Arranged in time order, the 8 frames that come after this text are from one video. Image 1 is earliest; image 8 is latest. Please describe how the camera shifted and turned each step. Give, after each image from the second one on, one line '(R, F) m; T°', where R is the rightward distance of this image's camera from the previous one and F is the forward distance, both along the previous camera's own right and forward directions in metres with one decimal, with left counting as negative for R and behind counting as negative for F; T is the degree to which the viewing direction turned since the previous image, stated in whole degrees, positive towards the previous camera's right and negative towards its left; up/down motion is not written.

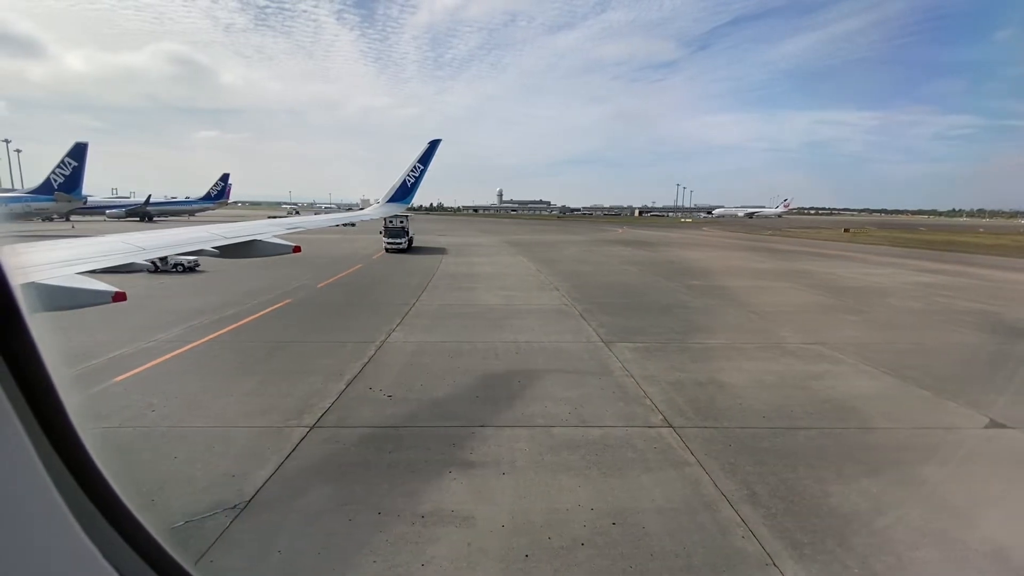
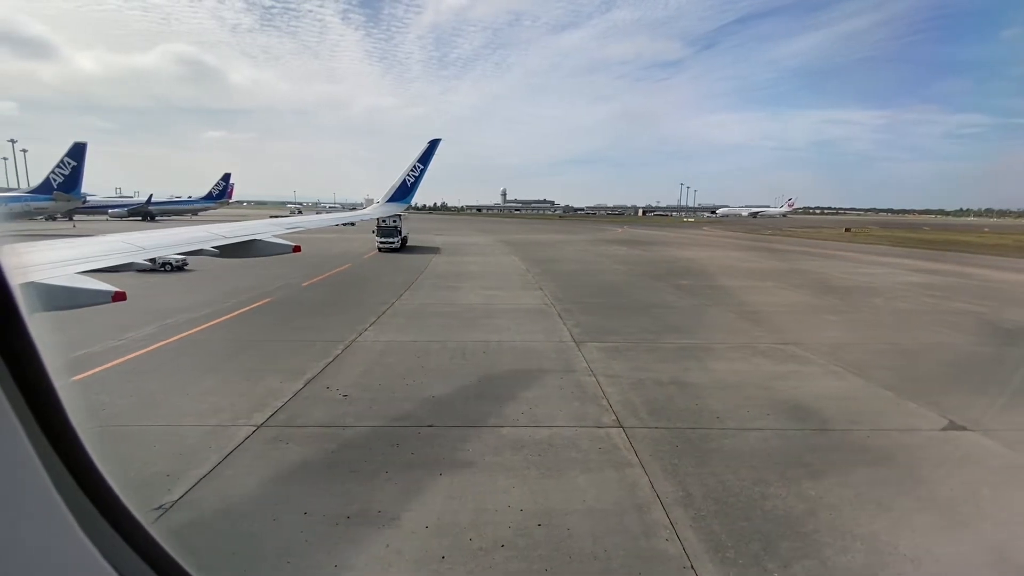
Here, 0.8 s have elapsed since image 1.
(+0.7, 0.0) m; -1°
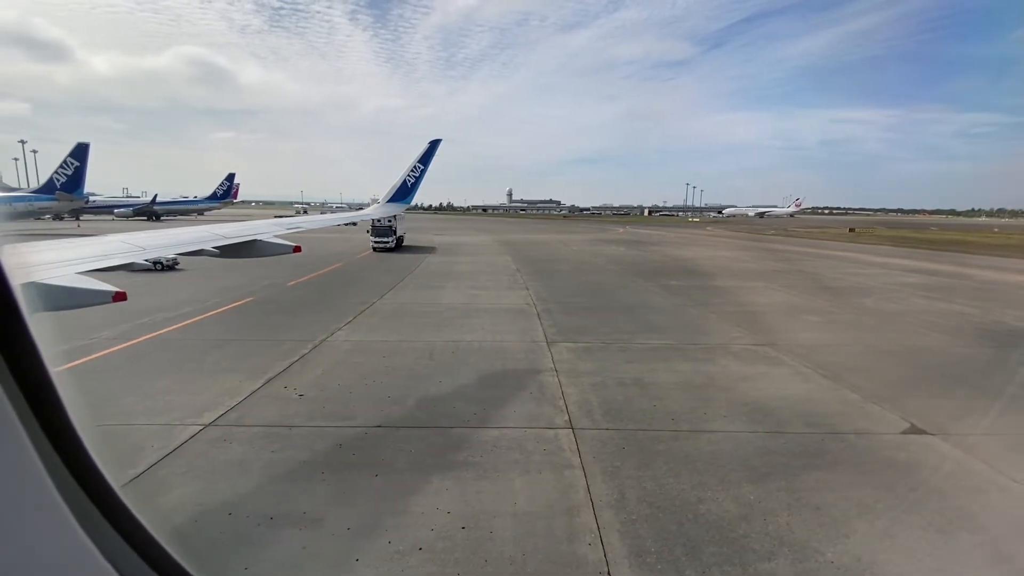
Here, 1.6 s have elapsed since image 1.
(+0.7, +0.1) m; -1°
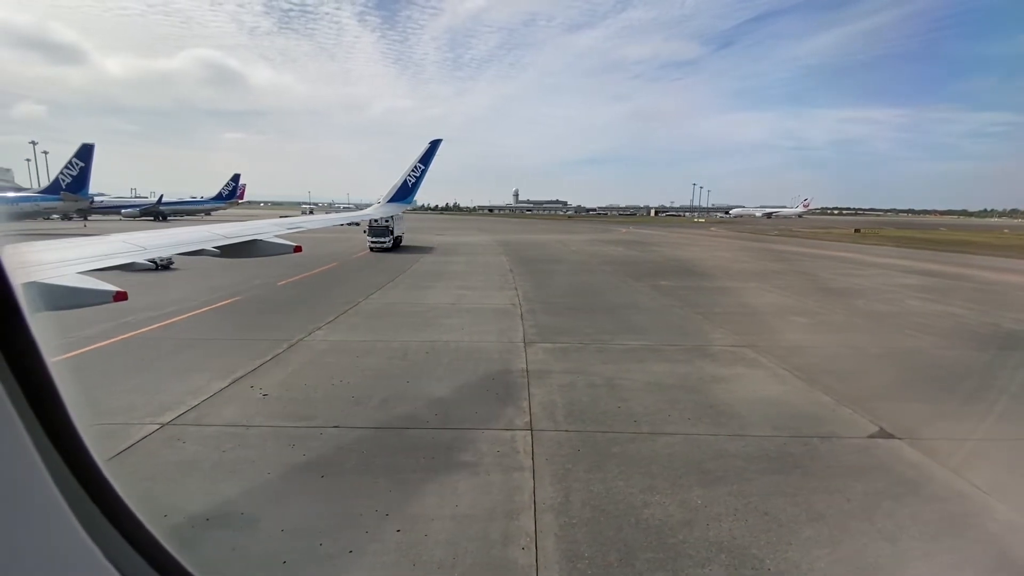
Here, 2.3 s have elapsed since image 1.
(+0.6, +0.1) m; -1°
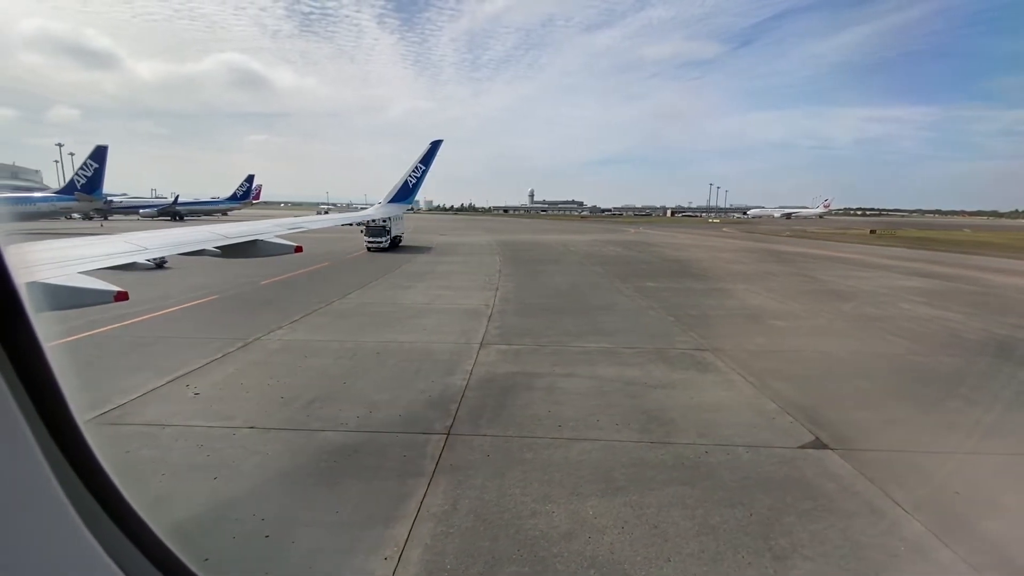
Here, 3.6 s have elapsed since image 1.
(+1.1, +0.2) m; -2°
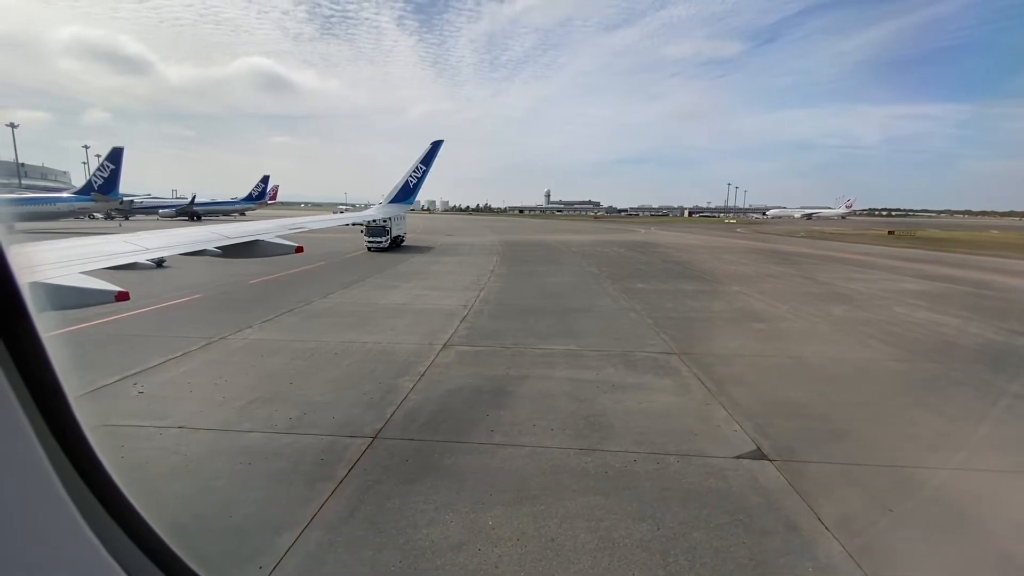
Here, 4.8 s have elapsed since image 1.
(+1.0, +0.2) m; -2°
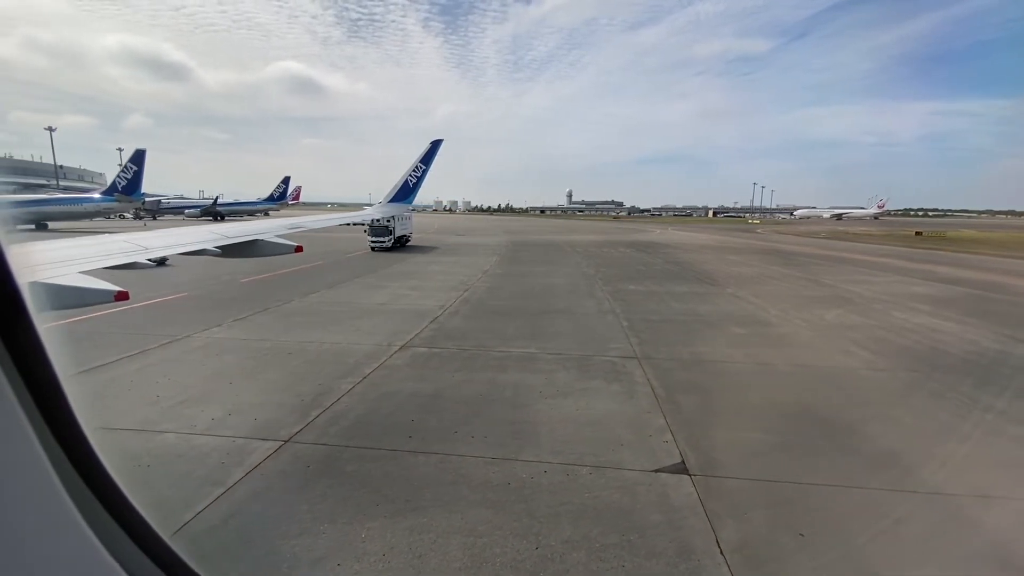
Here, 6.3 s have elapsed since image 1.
(+1.1, +0.3) m; -3°
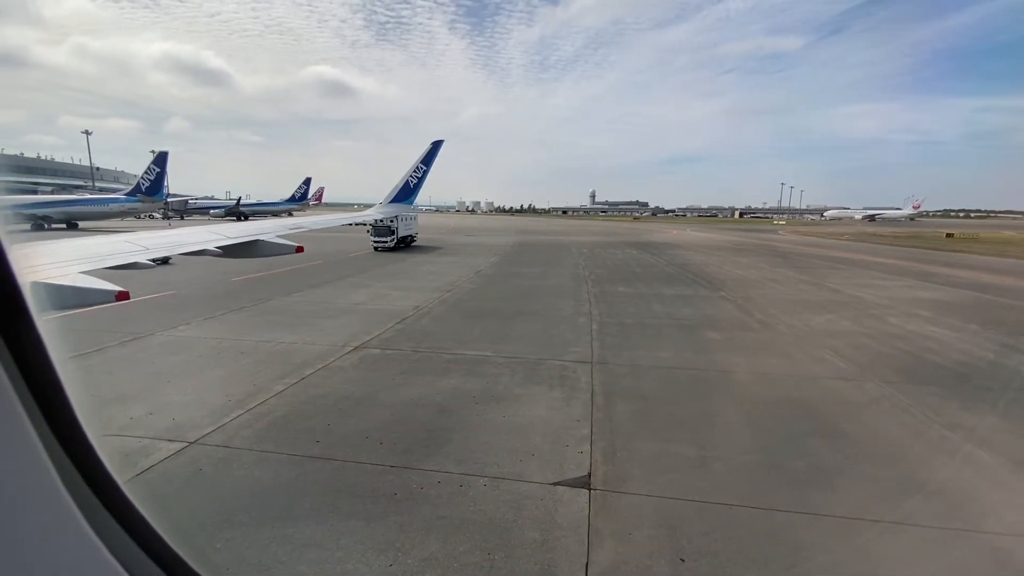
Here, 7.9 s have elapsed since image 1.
(+1.2, +0.3) m; -3°
